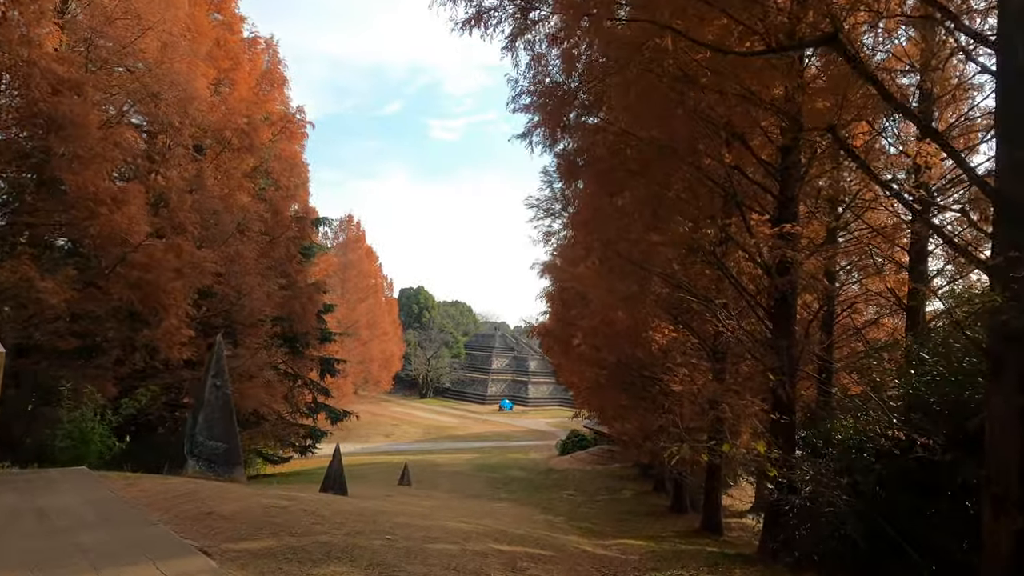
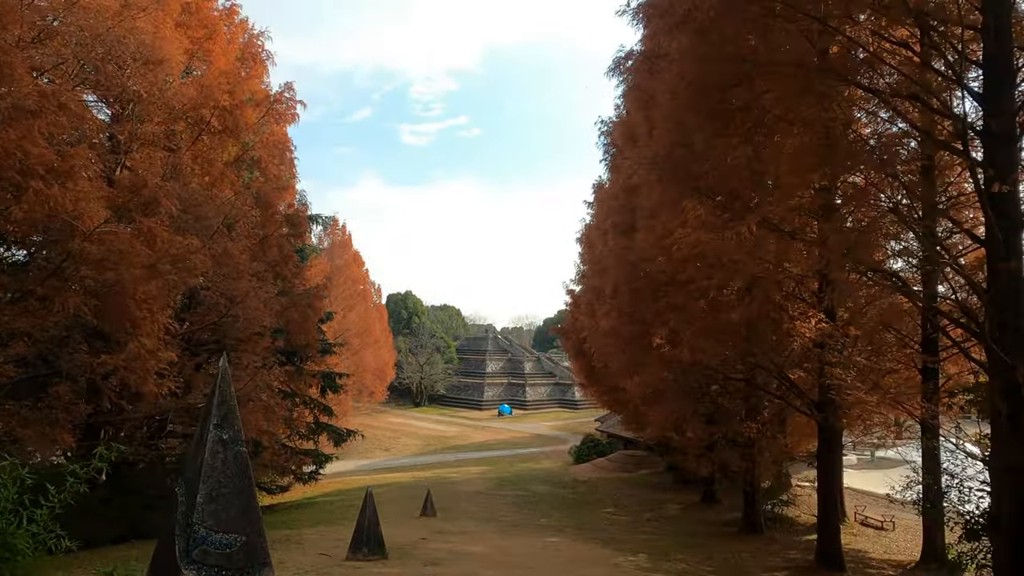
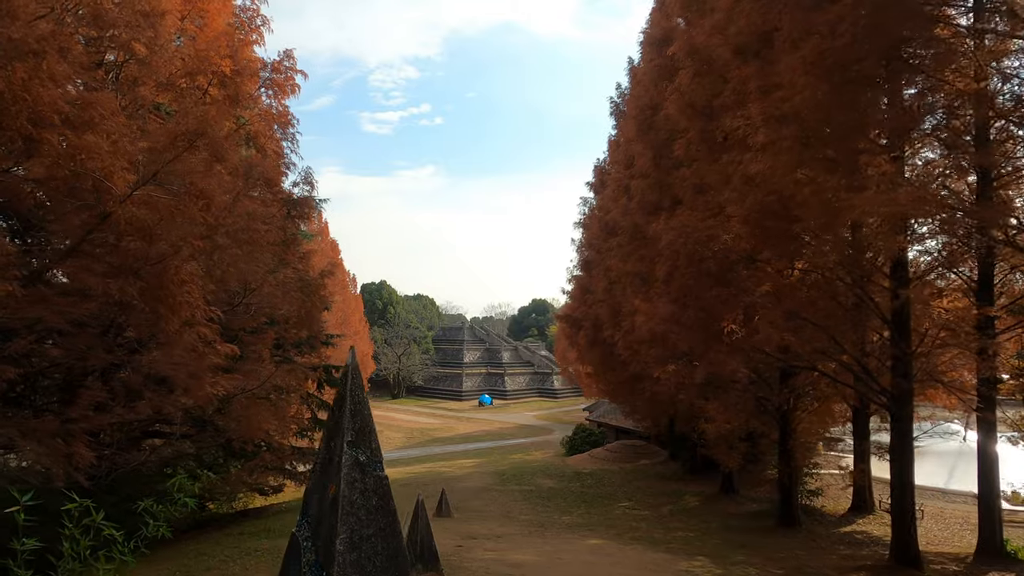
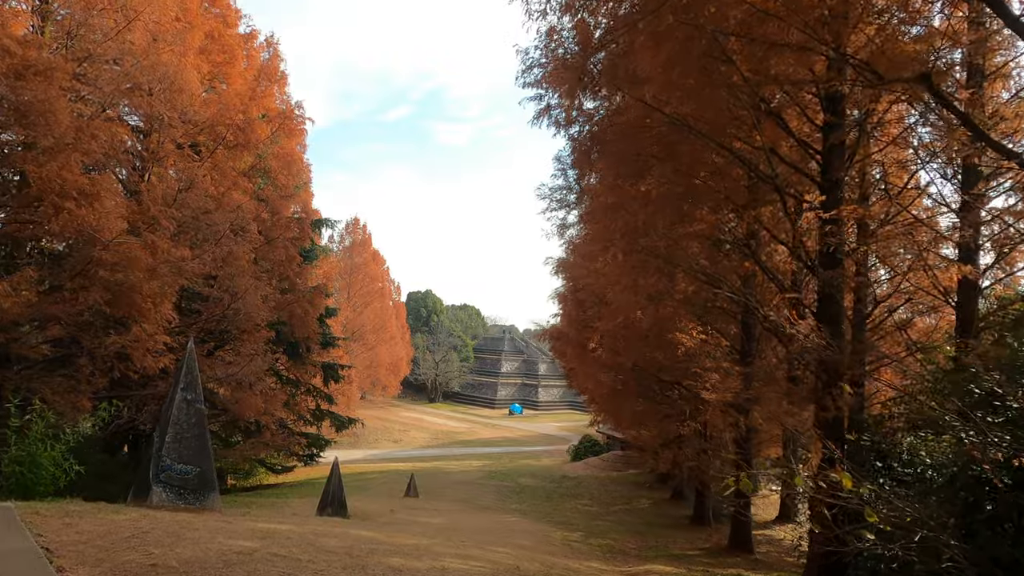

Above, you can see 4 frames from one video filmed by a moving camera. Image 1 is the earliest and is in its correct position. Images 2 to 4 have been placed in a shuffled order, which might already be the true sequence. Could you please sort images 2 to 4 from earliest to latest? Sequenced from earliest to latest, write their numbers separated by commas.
4, 2, 3
